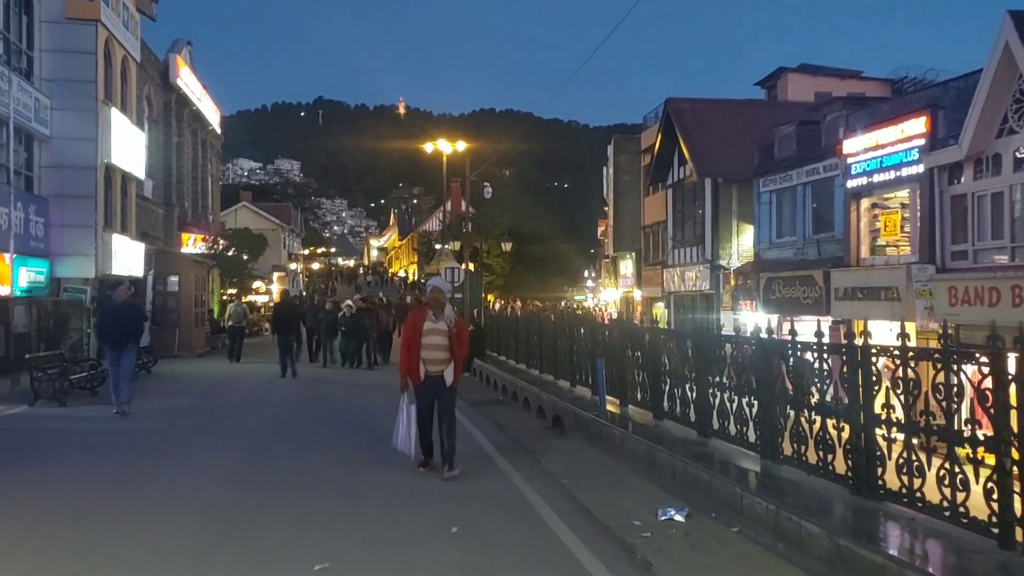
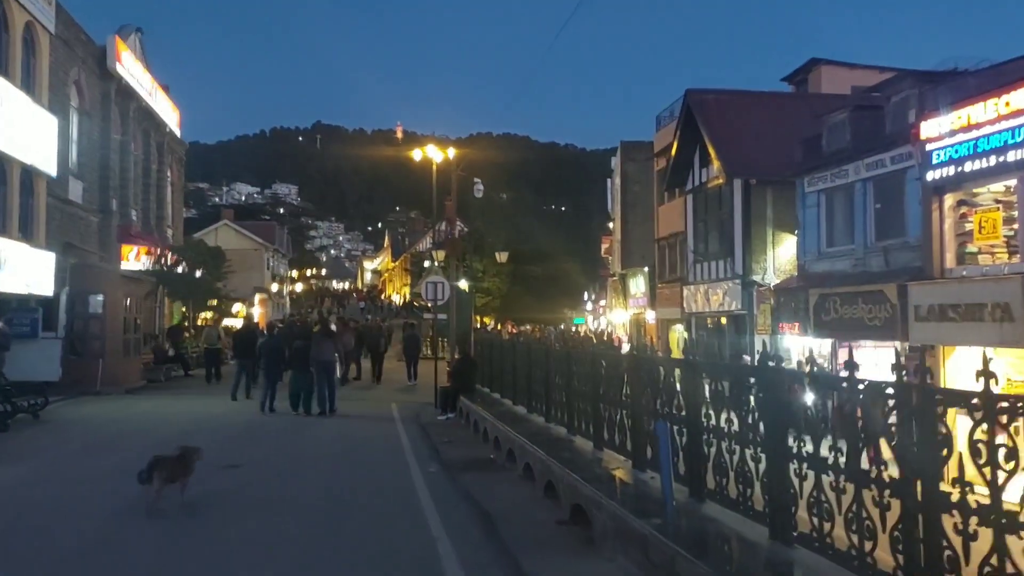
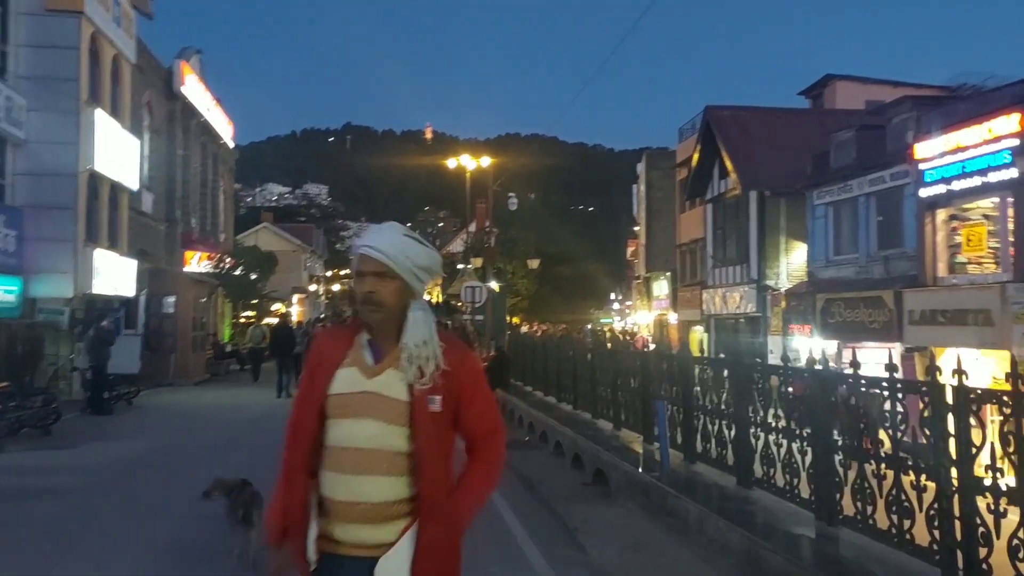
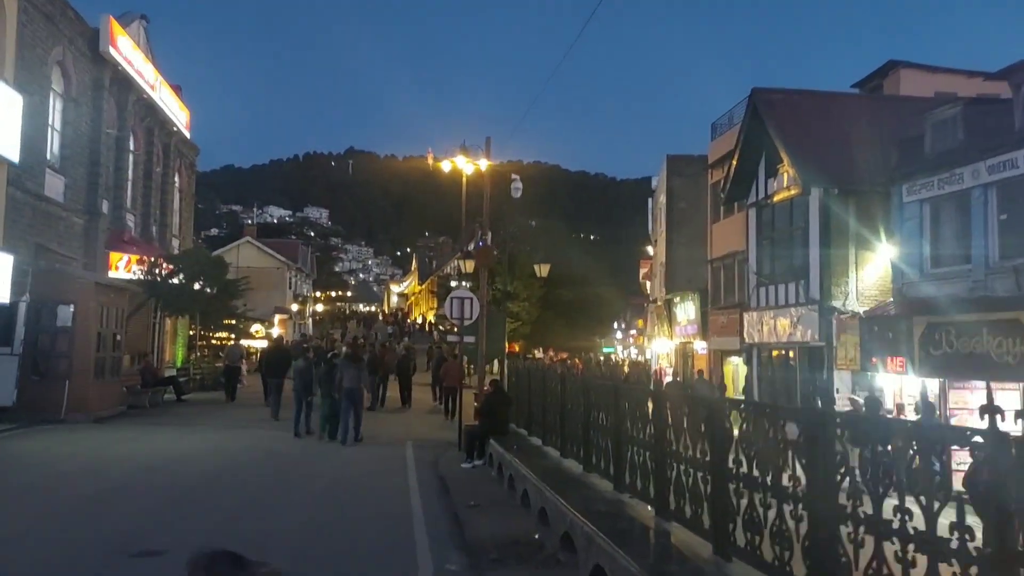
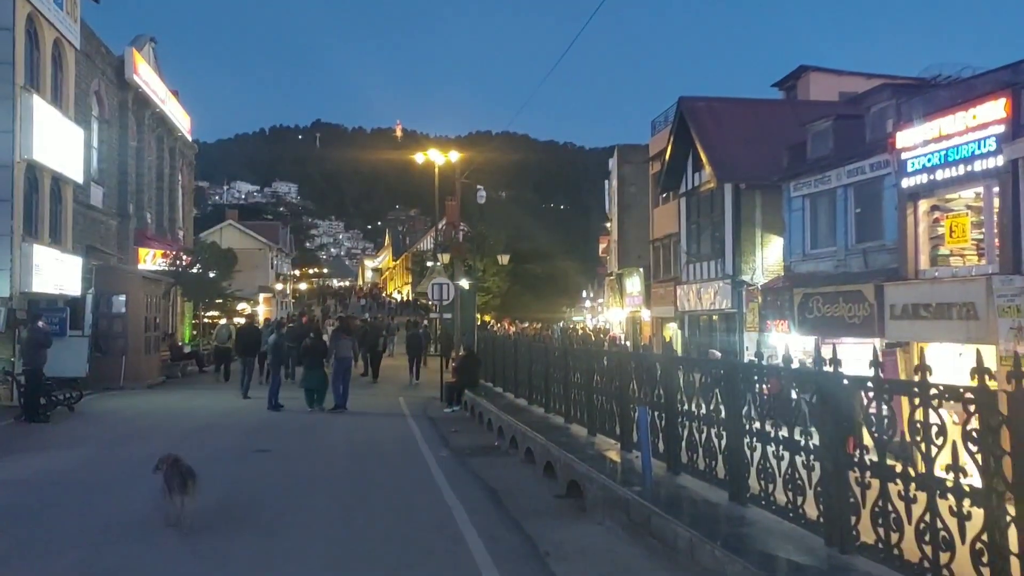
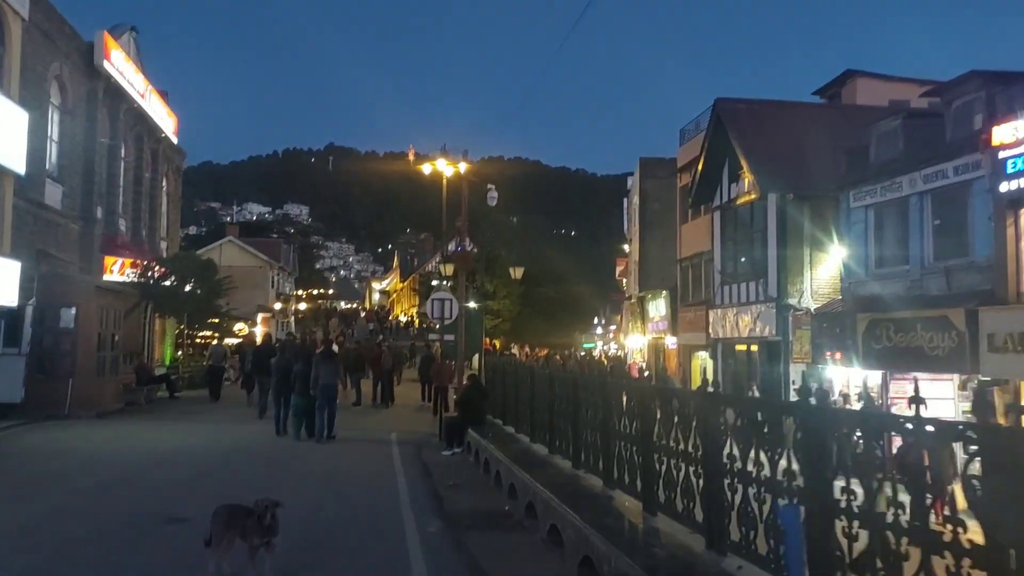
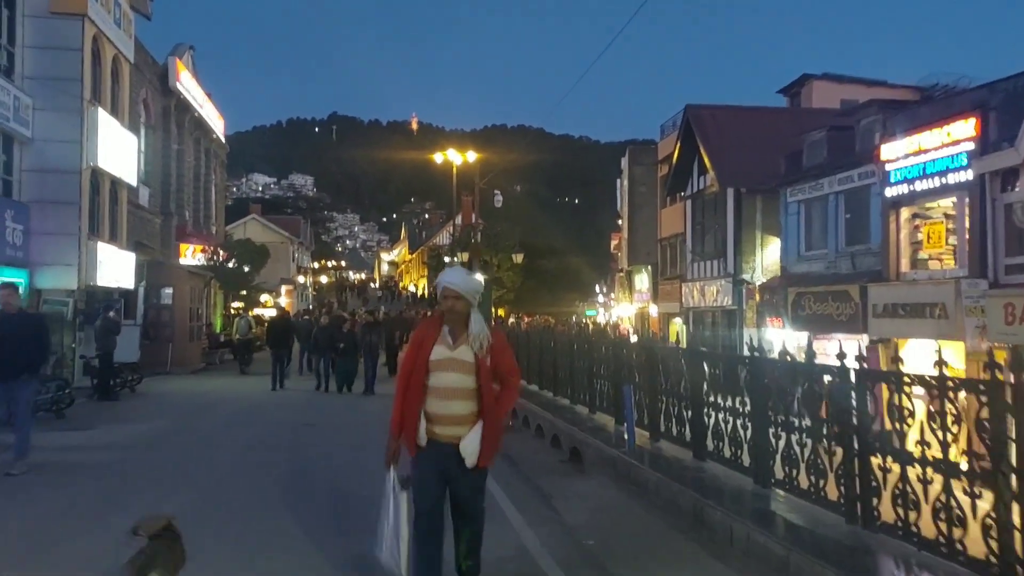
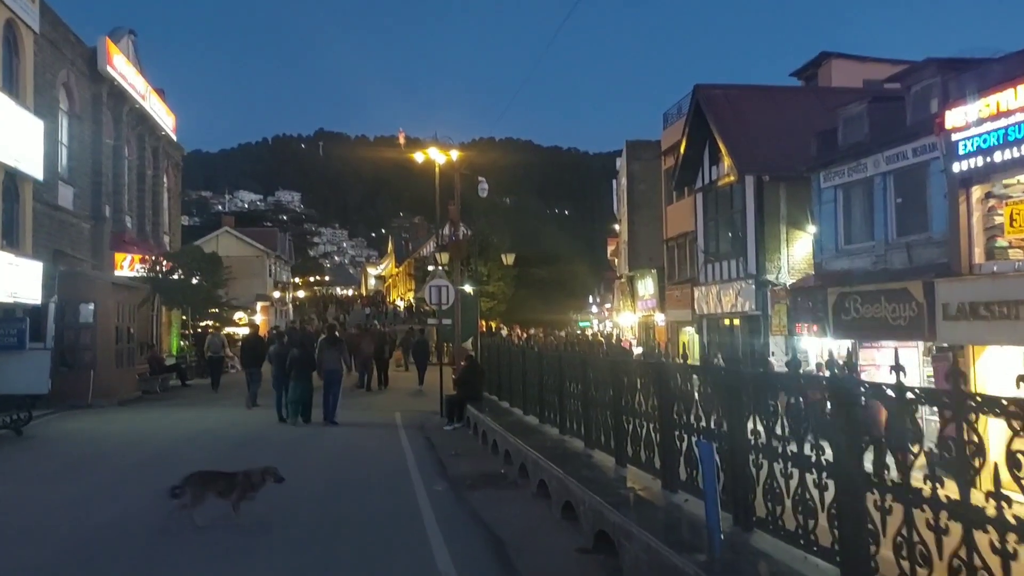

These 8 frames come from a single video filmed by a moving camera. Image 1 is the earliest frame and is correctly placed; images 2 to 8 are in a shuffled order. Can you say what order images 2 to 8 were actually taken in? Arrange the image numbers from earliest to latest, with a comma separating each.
7, 3, 5, 2, 8, 6, 4
